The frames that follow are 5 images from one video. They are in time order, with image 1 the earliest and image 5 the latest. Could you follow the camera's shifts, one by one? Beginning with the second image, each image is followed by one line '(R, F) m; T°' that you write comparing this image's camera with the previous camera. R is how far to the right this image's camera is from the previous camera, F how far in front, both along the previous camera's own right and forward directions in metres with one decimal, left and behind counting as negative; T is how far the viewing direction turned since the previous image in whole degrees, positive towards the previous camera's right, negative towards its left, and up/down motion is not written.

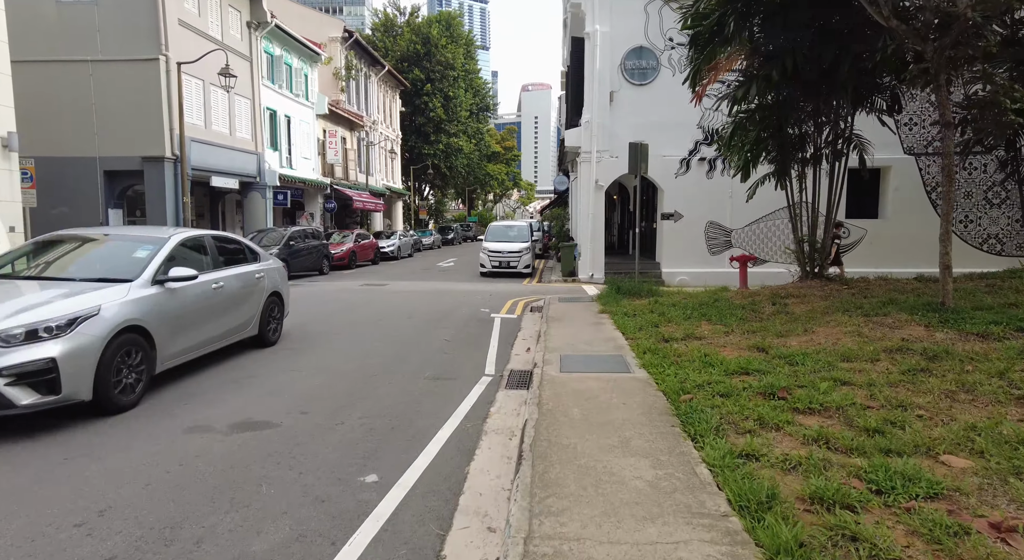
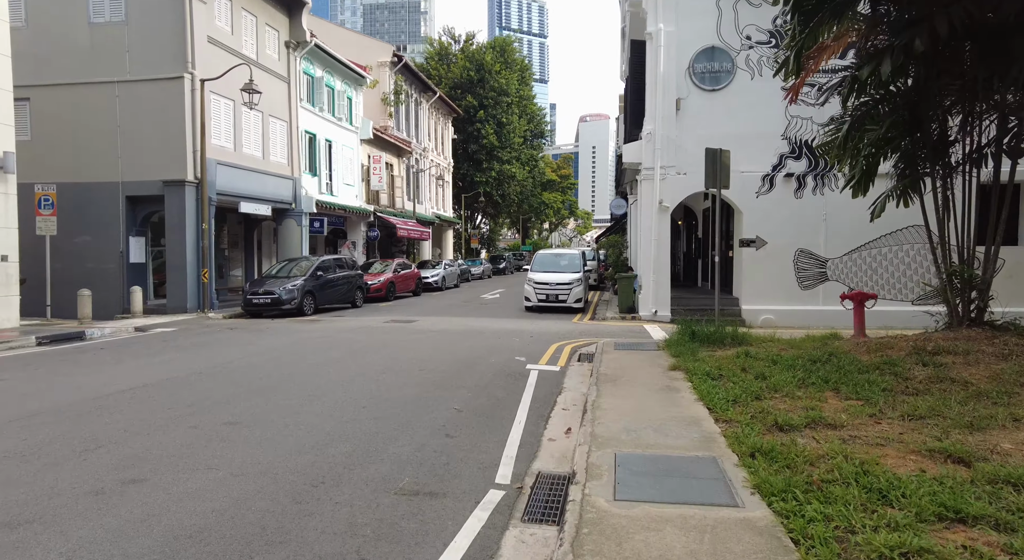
(+0.2, +2.6) m; -5°
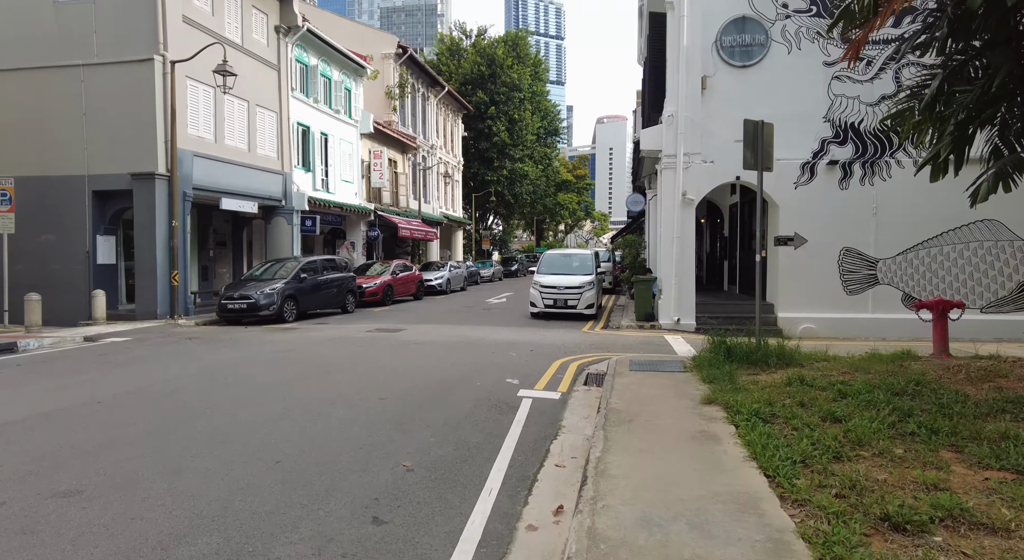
(+0.3, +2.0) m; -1°
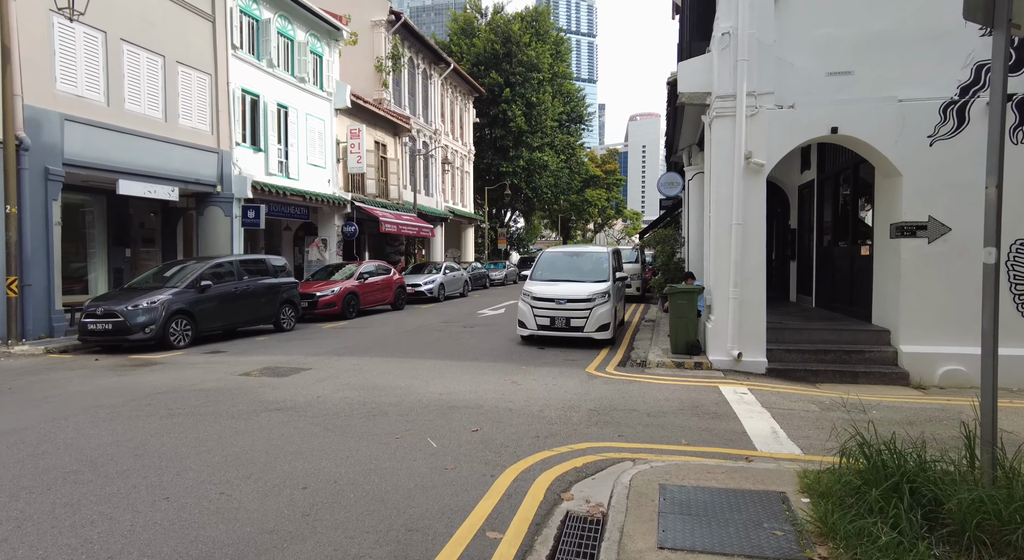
(+0.9, +5.2) m; -3°
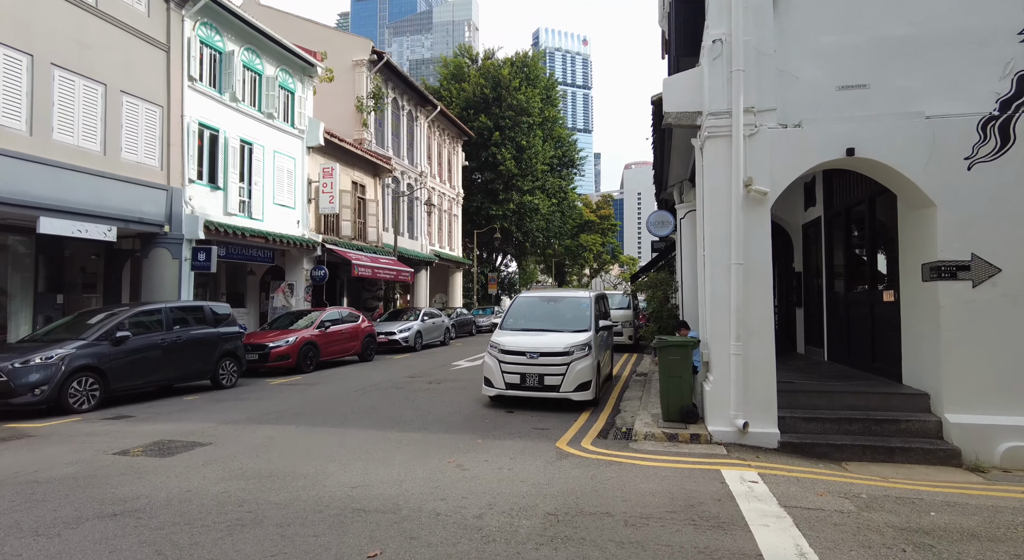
(+0.5, +1.7) m; 0°
